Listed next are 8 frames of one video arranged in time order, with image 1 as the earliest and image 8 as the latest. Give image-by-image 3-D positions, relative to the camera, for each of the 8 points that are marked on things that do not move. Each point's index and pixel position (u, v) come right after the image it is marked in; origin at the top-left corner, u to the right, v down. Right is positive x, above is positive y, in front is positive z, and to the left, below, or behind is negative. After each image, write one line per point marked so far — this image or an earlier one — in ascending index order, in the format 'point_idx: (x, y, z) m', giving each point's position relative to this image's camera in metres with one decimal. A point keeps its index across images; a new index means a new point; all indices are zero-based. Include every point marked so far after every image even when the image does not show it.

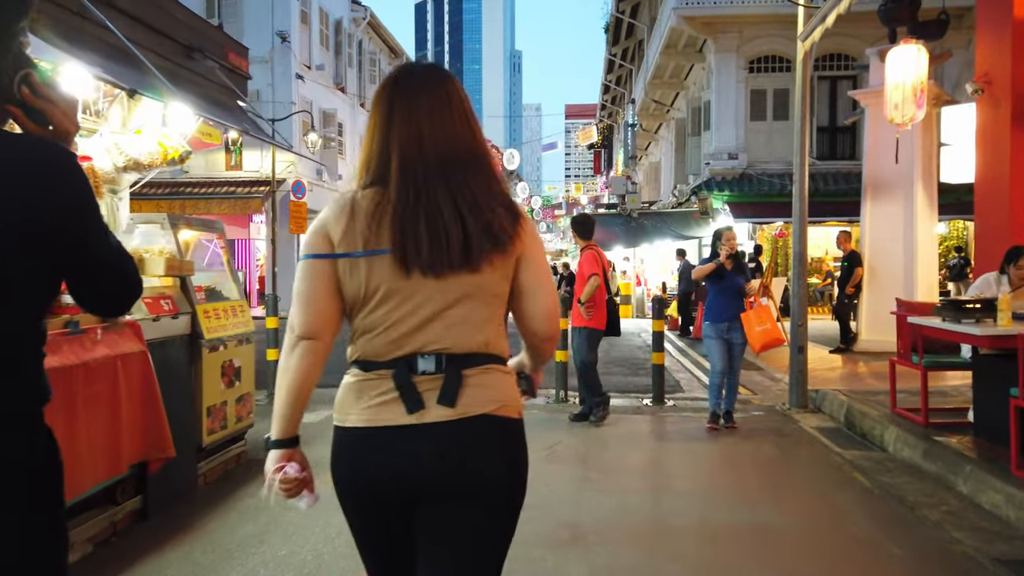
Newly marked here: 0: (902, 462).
0: (+2.9, -1.3, +5.6) m
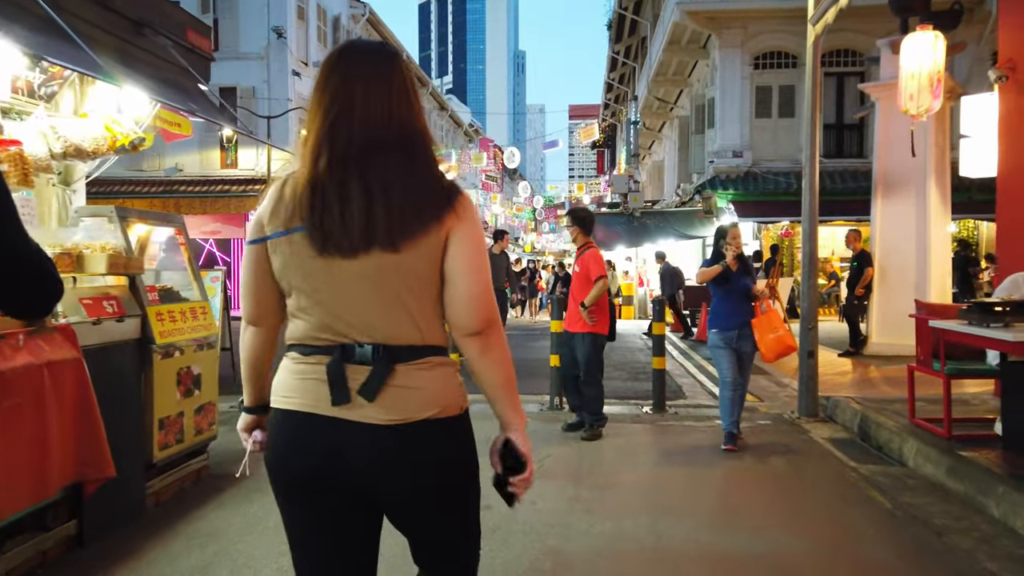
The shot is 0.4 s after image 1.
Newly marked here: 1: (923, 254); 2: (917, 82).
0: (+2.8, -1.3, +5.1) m
1: (+6.4, +0.5, +11.6) m
2: (+4.5, +2.3, +8.1) m
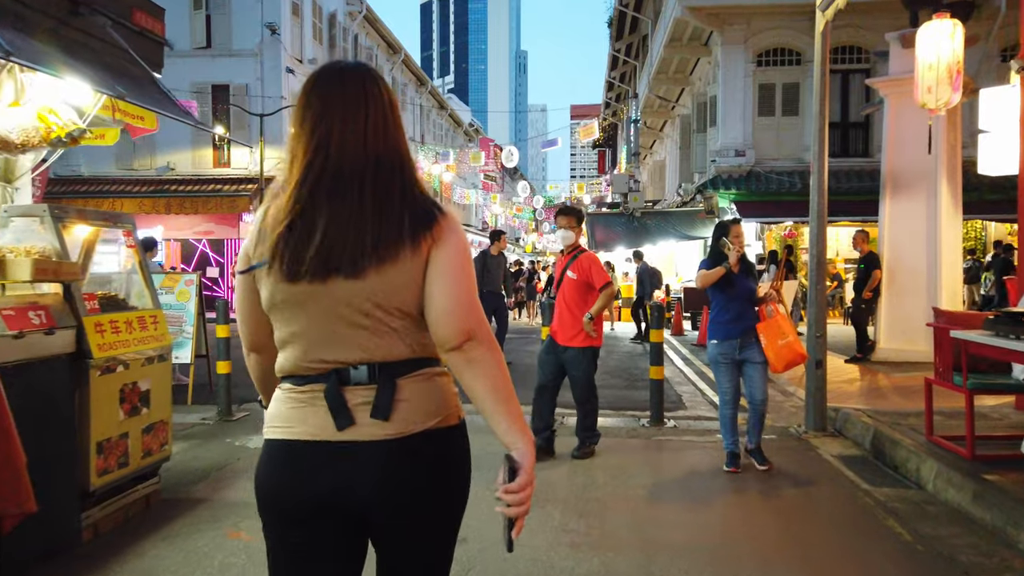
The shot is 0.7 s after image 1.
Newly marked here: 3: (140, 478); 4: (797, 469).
0: (+2.7, -1.4, +4.7) m
1: (+6.3, +0.5, +11.1) m
2: (+4.4, +2.2, +7.6) m
3: (-2.2, -1.1, +4.4) m
4: (+2.1, -1.3, +5.6) m
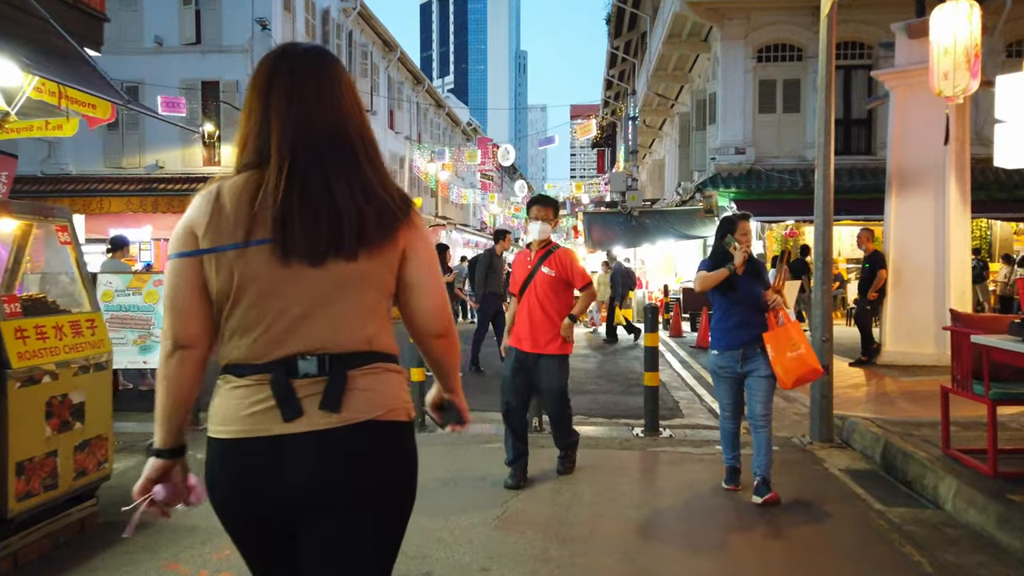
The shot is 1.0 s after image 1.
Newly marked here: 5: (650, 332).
0: (+2.6, -1.4, +4.2) m
1: (+6.2, +0.5, +10.6) m
2: (+4.2, +2.2, +7.2) m
3: (-2.4, -1.1, +4.0) m
4: (+2.0, -1.4, +5.1) m
5: (+1.2, -0.4, +6.6) m
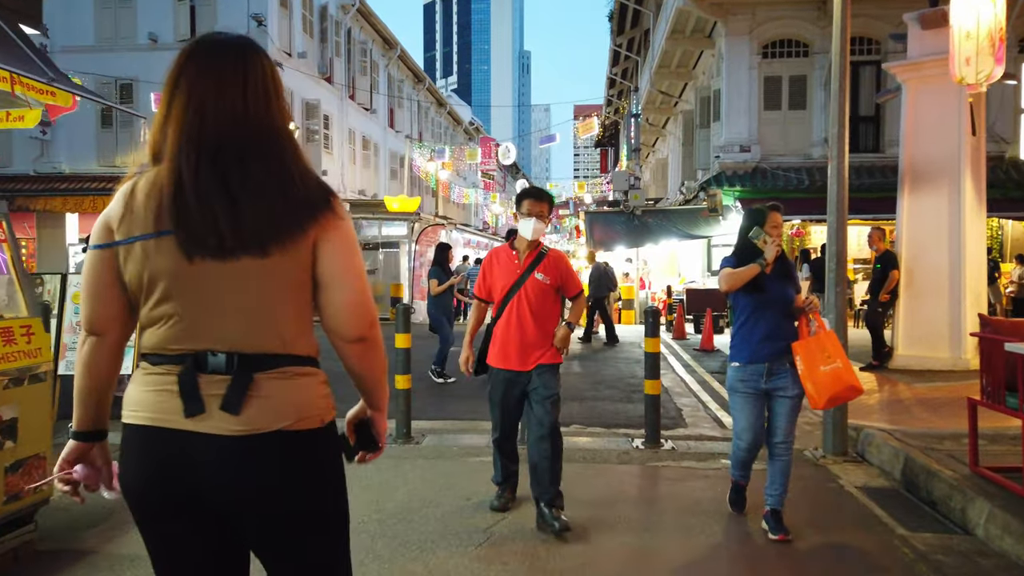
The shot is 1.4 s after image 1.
0: (+2.5, -1.4, +3.8) m
1: (+6.1, +0.5, +10.2) m
2: (+4.2, +2.2, +6.8) m
3: (-2.4, -1.2, +3.6) m
4: (+1.9, -1.4, +4.7) m
5: (+1.2, -0.4, +6.2) m
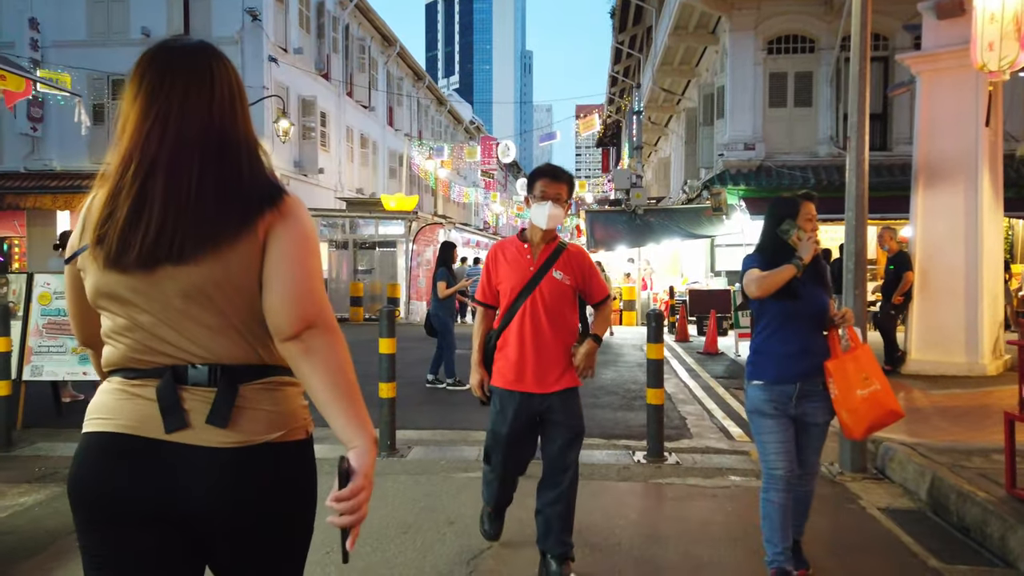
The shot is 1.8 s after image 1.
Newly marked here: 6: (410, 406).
0: (+2.4, -1.4, +3.4) m
1: (+6.1, +0.4, +9.7) m
2: (+4.1, +2.2, +6.3) m
3: (-2.5, -1.2, +3.1) m
4: (+1.9, -1.4, +4.2) m
5: (+1.1, -0.4, +5.8) m
6: (-1.1, -1.3, +8.0) m
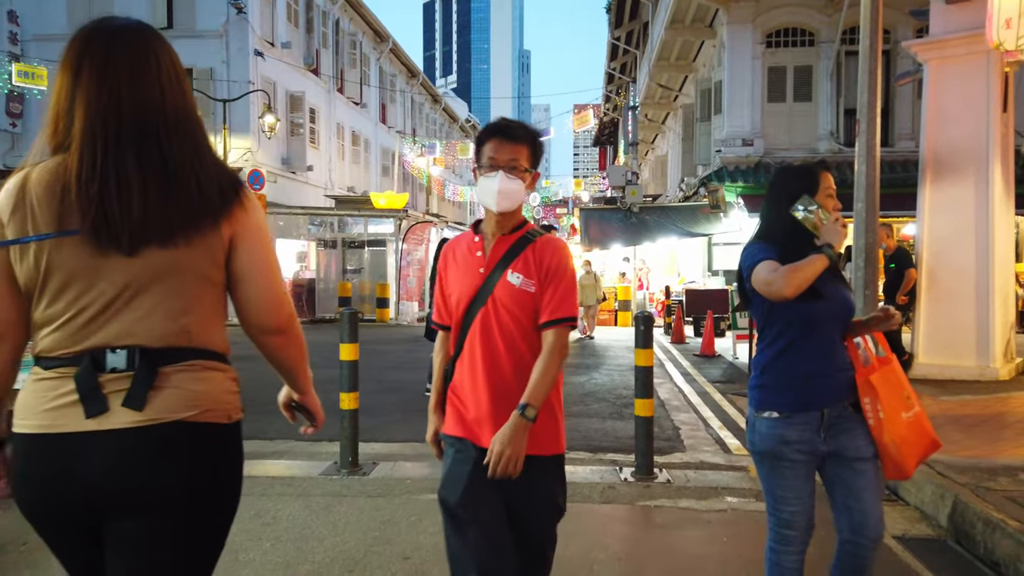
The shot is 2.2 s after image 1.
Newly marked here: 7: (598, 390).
0: (+2.3, -1.4, +2.8) m
1: (+5.9, +0.4, +9.2) m
2: (+3.9, +2.2, +5.8) m
3: (-2.7, -1.2, +2.6) m
4: (+1.7, -1.4, +3.7) m
5: (+0.9, -0.4, +5.2) m
6: (-1.3, -1.3, +7.5) m
7: (+1.0, -1.2, +9.0) m
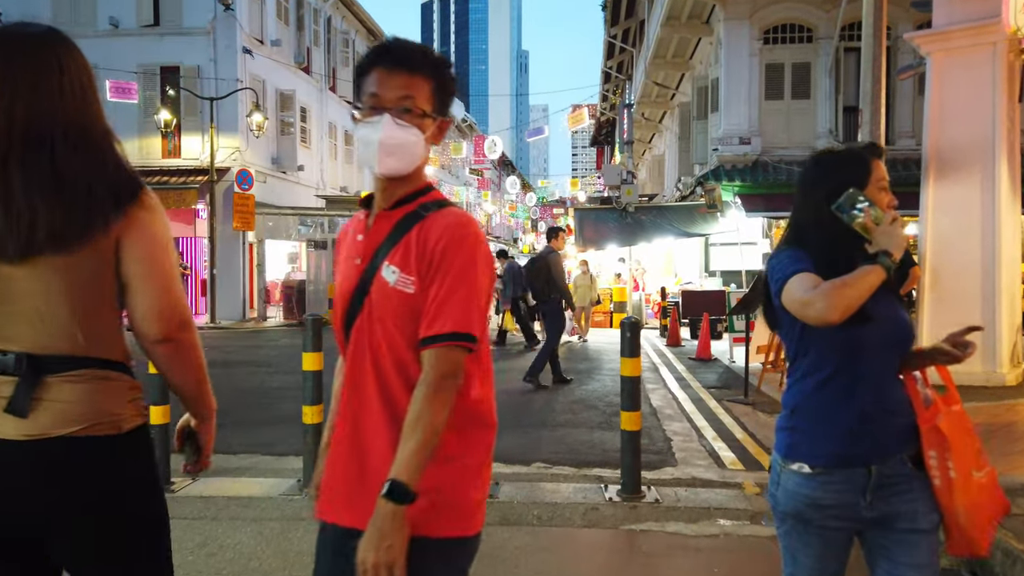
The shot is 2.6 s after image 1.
0: (+2.1, -1.4, +2.4) m
1: (+5.7, +0.4, +8.8) m
2: (+3.8, +2.2, +5.4) m
3: (-2.8, -1.2, +2.2) m
4: (+1.5, -1.4, +3.3) m
5: (+0.8, -0.4, +4.9) m
6: (-1.4, -1.3, +7.1) m
7: (+0.9, -1.2, +8.6) m
